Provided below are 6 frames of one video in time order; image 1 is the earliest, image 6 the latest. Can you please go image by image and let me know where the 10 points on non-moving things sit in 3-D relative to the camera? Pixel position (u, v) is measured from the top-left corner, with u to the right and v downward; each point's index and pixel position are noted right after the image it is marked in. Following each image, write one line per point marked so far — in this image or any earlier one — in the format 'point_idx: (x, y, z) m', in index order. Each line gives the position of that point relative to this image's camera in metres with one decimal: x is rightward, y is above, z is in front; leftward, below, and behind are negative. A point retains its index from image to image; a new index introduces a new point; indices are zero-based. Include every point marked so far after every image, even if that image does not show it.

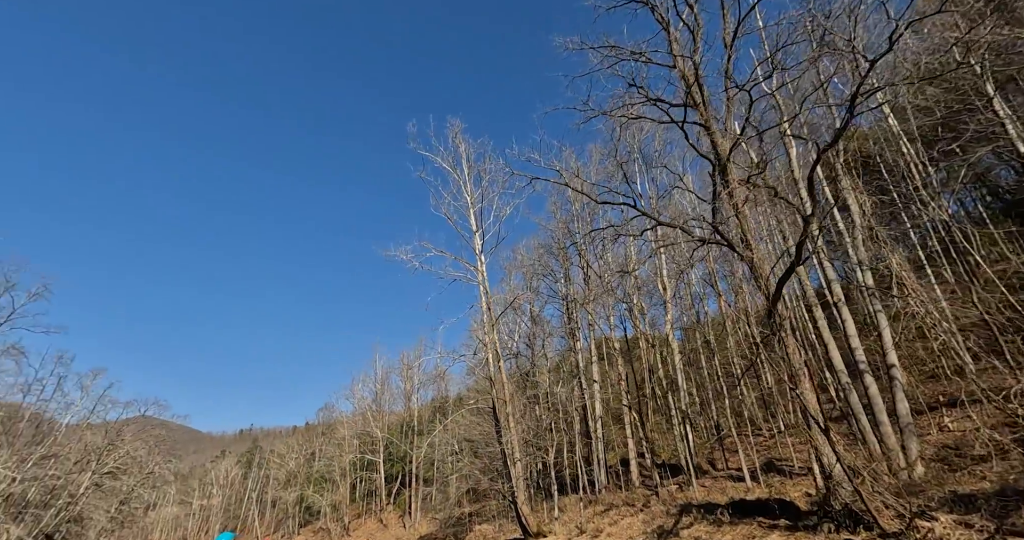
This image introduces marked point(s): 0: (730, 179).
0: (+3.2, +1.3, +7.2) m
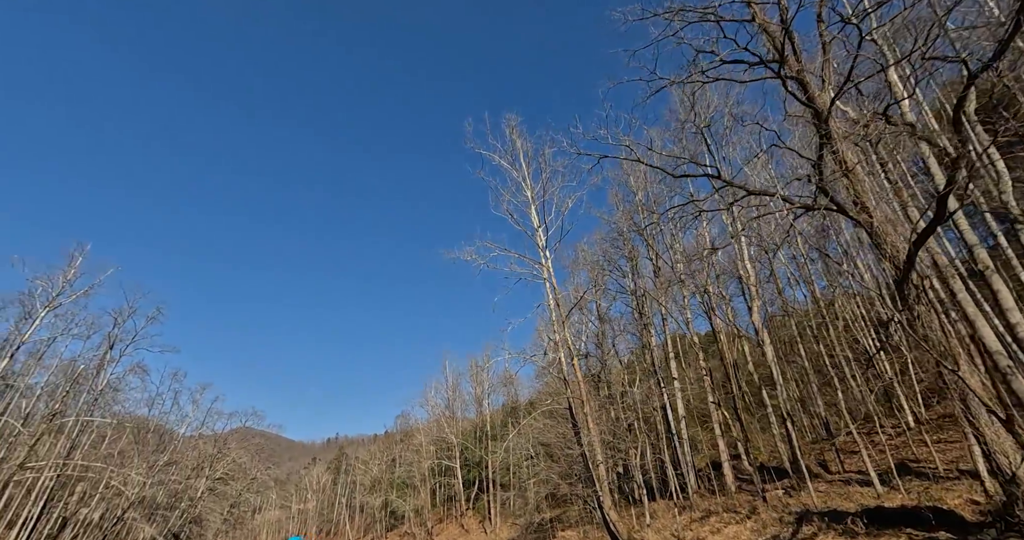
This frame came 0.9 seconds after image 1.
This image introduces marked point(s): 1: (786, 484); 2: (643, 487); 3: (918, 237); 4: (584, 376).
0: (+4.1, +1.7, +6.3) m
1: (+7.4, -5.7, +13.1) m
2: (+4.7, -7.7, +17.2) m
3: (+4.4, +0.4, +5.4) m
4: (+2.3, -3.2, +15.3) m
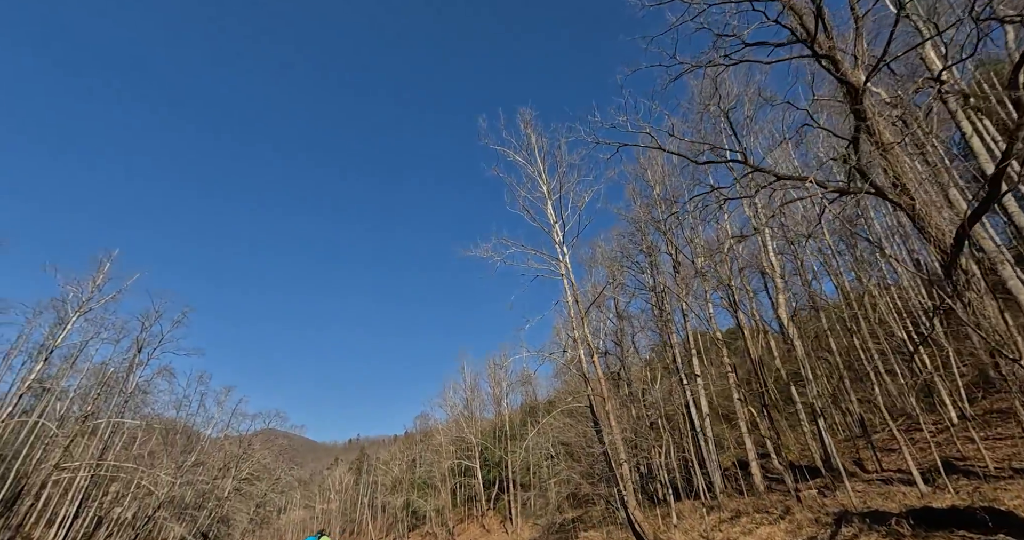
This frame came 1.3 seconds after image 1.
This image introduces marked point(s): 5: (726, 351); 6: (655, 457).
0: (+4.3, +1.9, +5.9) m
1: (+7.9, -5.5, +12.7) m
2: (+5.4, -7.5, +16.9) m
3: (+4.6, +0.5, +5.0) m
4: (+2.9, -3.1, +15.0) m
5: (+7.6, -2.9, +17.5) m
6: (+4.9, -6.4, +16.9) m
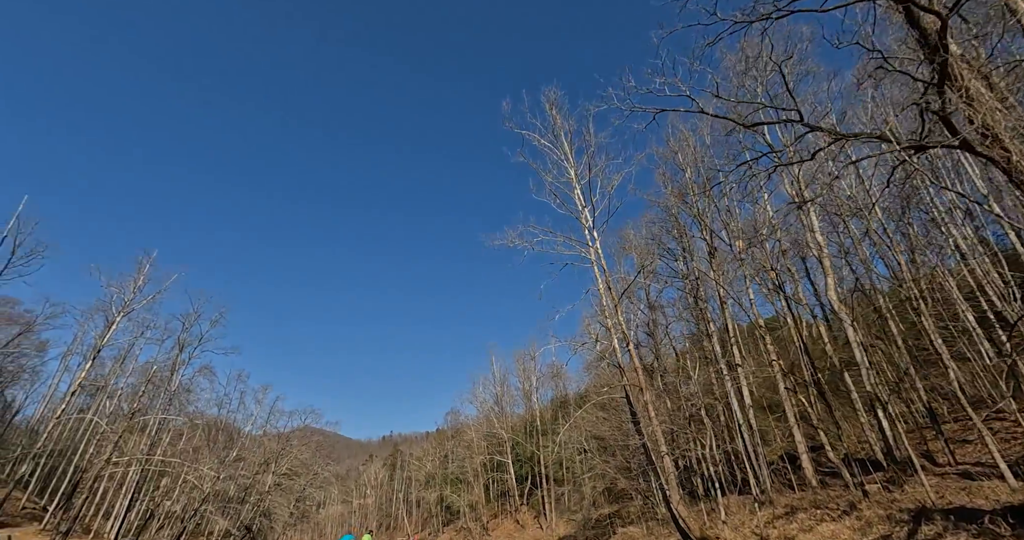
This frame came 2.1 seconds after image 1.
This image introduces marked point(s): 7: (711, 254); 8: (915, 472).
0: (+4.6, +2.3, +5.2) m
1: (+8.8, -5.0, +11.8) m
2: (+6.6, -7.0, +16.1) m
3: (+4.9, +0.9, +4.3) m
4: (+3.8, -2.7, +14.4) m
5: (+8.7, -2.3, +16.6) m
6: (+6.0, -5.9, +16.2) m
7: (+7.4, +0.6, +18.6) m
8: (+9.5, -4.8, +11.8) m
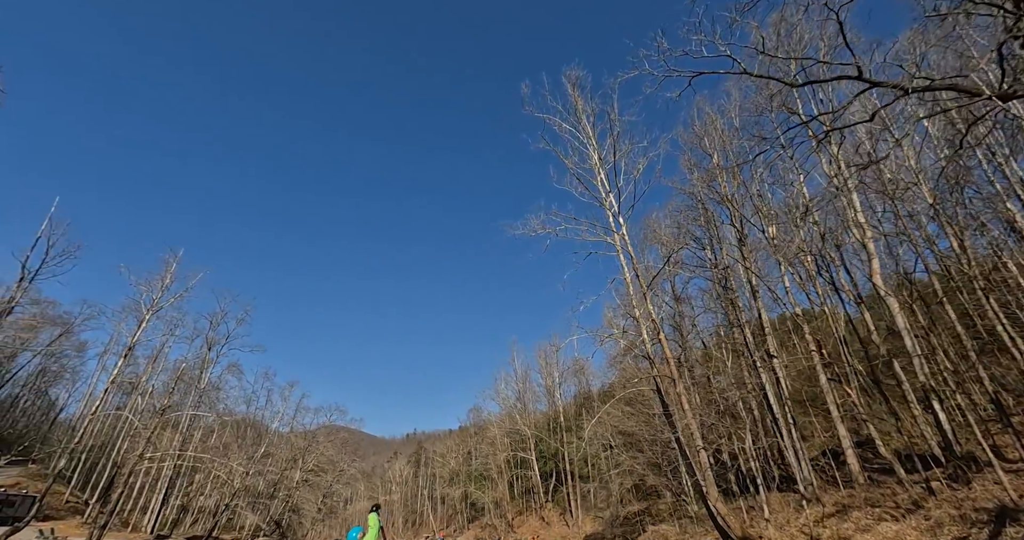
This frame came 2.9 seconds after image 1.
0: (+4.8, +2.6, +4.5) m
1: (+9.4, -4.6, +11.0) m
2: (+7.4, -6.6, +15.4) m
3: (+5.1, +1.2, +3.6) m
4: (+4.5, -2.3, +13.8) m
5: (+9.4, -1.9, +15.8) m
6: (+6.9, -5.5, +15.5) m
7: (+8.3, +1.0, +17.8) m
8: (+10.1, -4.4, +11.0) m
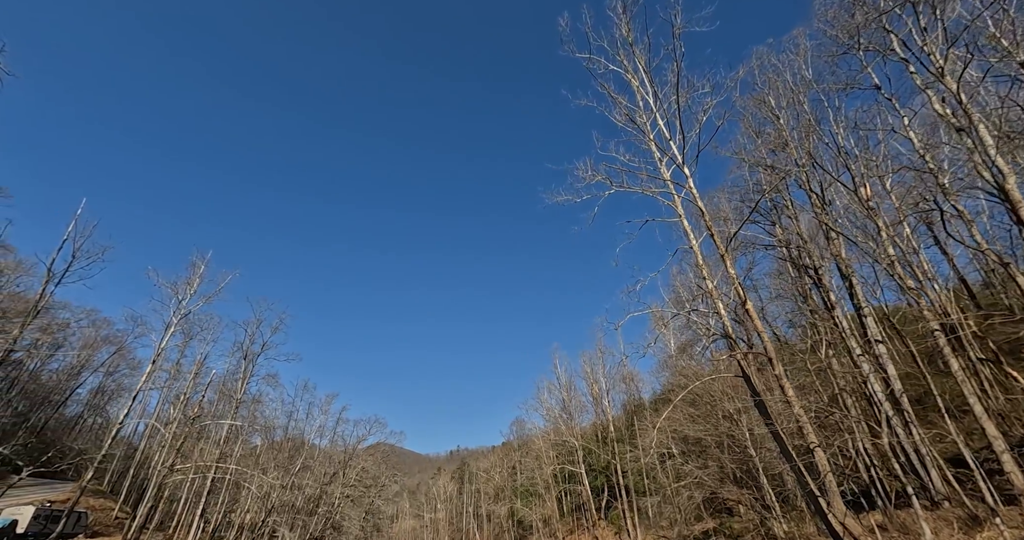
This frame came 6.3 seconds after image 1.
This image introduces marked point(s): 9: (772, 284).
0: (+5.0, +3.7, +2.2) m
1: (+10.3, -3.4, +8.1) m
2: (+8.8, -5.7, +12.6) m
3: (+5.3, +2.4, +1.3) m
4: (+5.6, -1.5, +11.3) m
5: (+10.6, -0.9, +12.9) m
6: (+8.2, -4.6, +12.7) m
7: (+9.5, +1.9, +15.2) m
8: (+11.0, -3.3, +8.0) m
9: (+9.4, -0.4, +17.3) m
